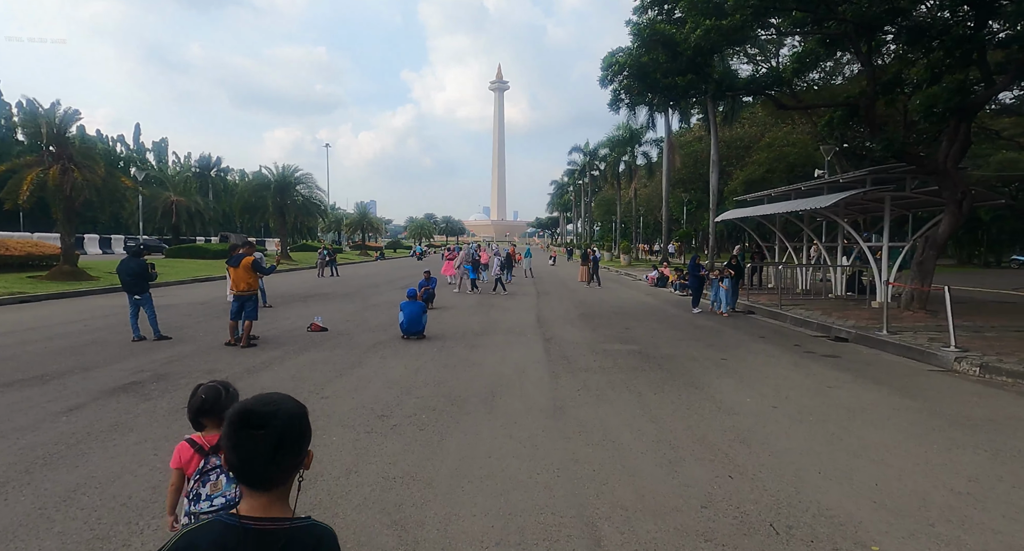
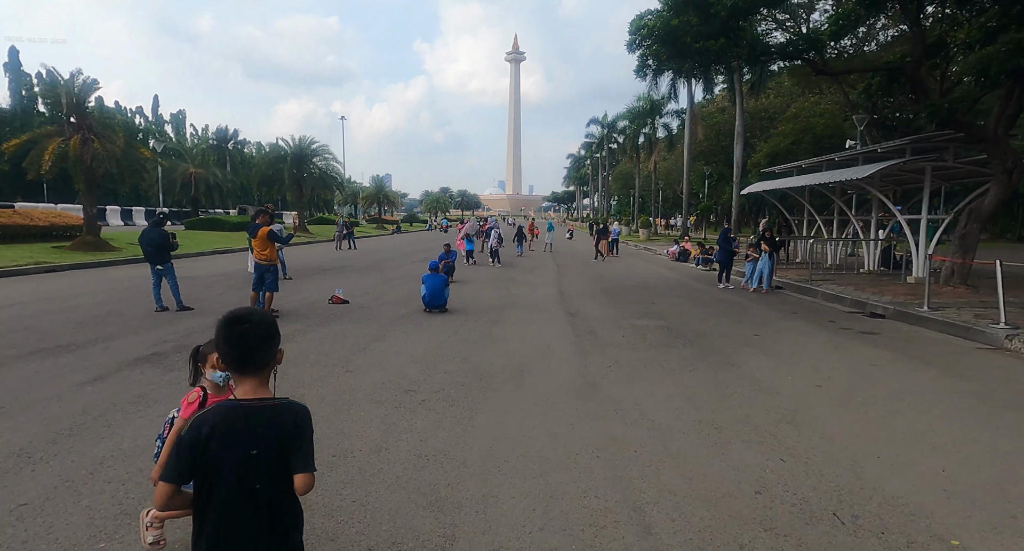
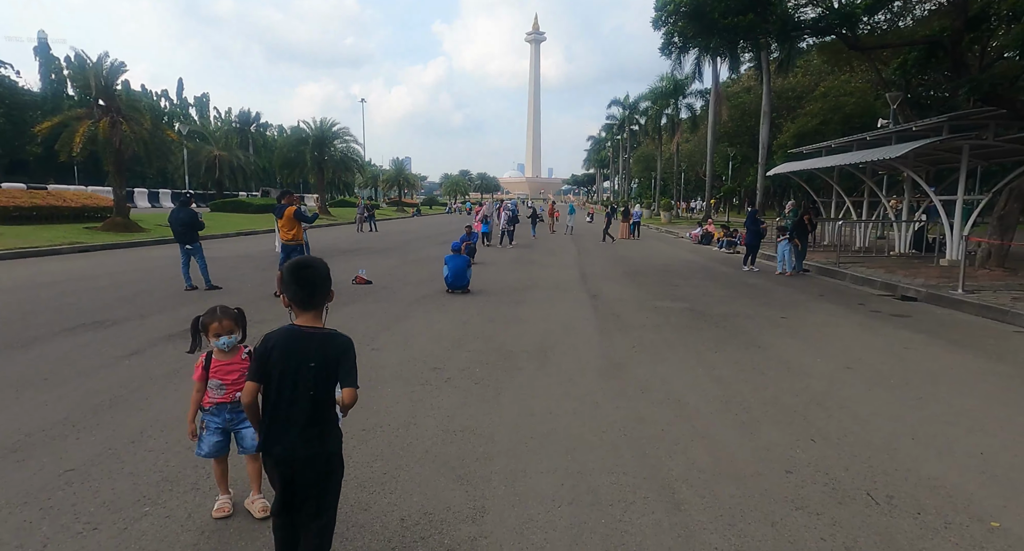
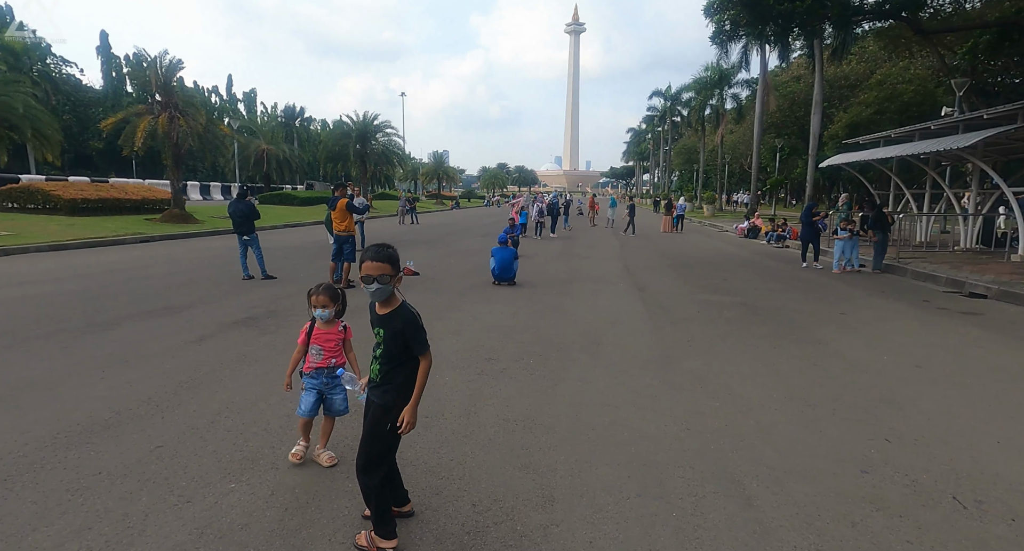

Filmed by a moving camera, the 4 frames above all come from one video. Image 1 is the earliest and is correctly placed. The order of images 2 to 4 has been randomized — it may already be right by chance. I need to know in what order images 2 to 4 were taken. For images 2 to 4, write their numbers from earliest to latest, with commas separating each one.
2, 3, 4
